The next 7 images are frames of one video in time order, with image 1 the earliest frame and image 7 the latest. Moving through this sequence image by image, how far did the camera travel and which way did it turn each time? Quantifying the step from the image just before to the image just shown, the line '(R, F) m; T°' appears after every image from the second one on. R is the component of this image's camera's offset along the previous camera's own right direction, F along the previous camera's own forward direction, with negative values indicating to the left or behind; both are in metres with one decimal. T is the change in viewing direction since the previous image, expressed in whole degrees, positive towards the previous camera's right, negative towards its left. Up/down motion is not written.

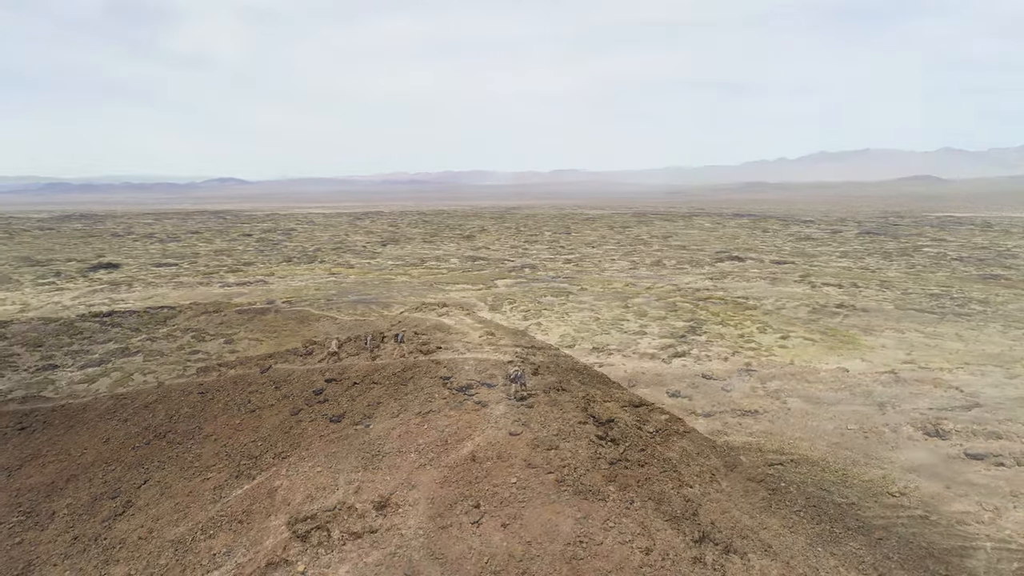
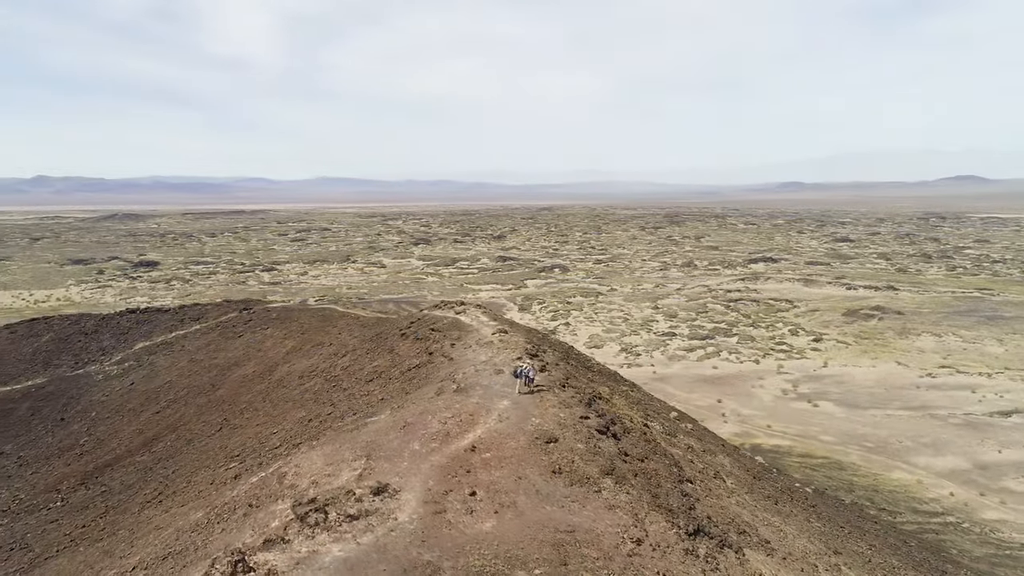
(+0.3, -0.2) m; -3°
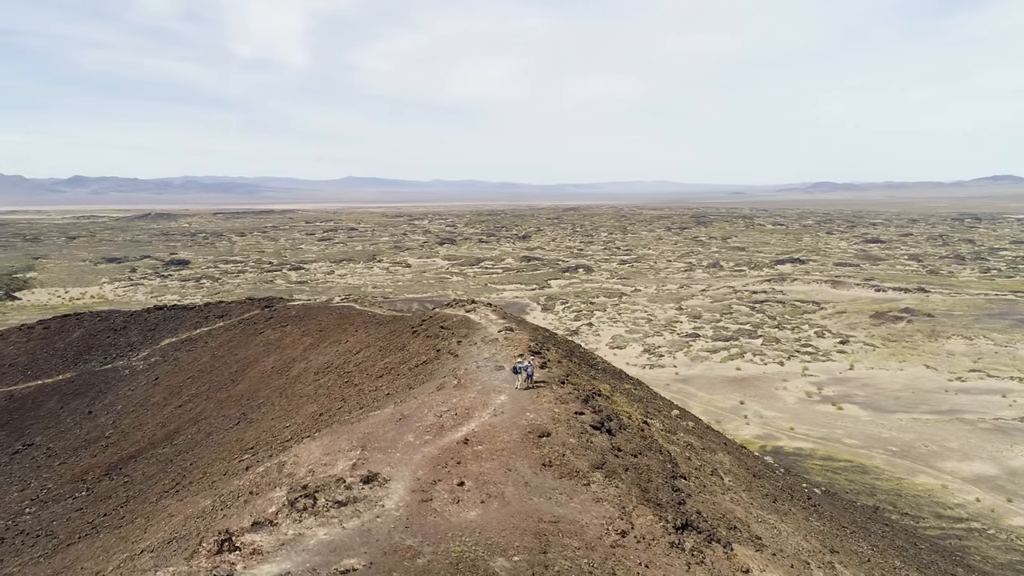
(+0.3, -0.2) m; -2°
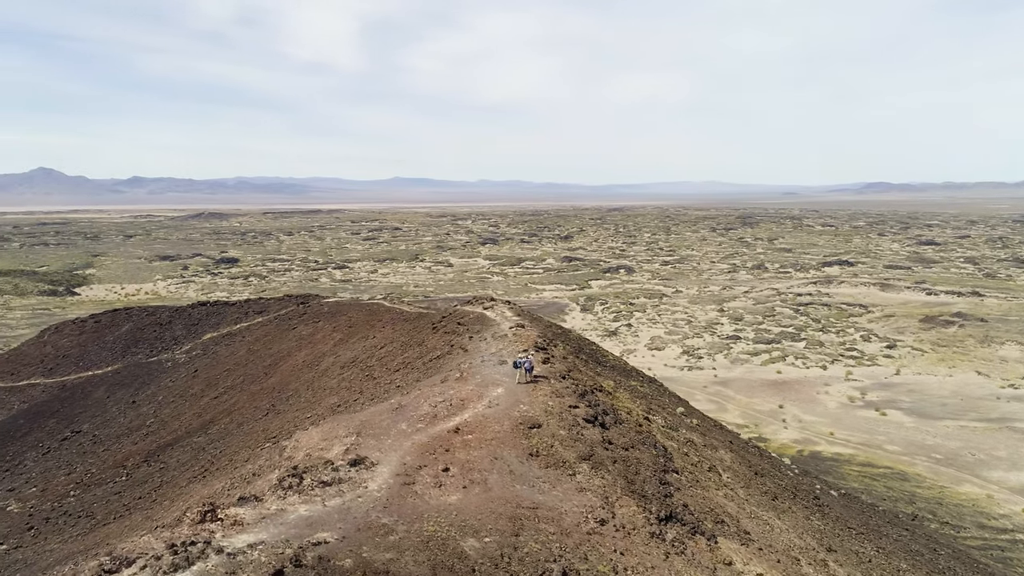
(+0.5, -0.2) m; -3°
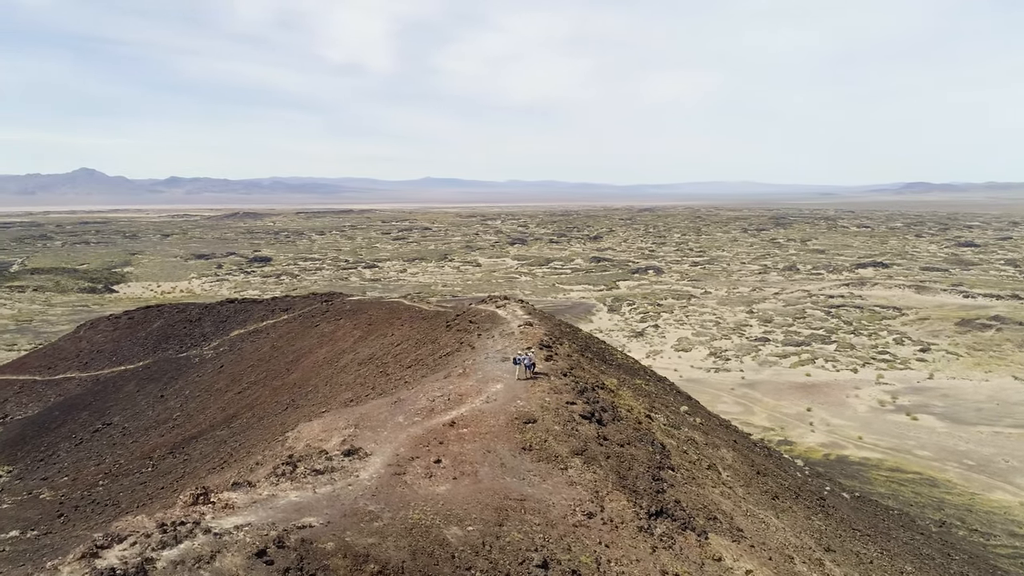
(+0.3, -0.1) m; -2°
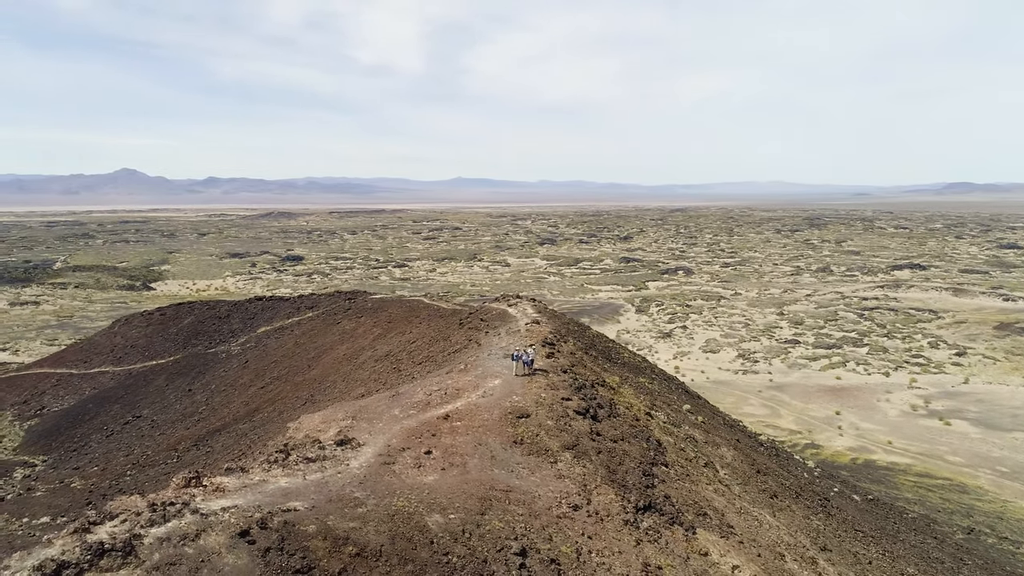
(+0.4, -0.2) m; -2°
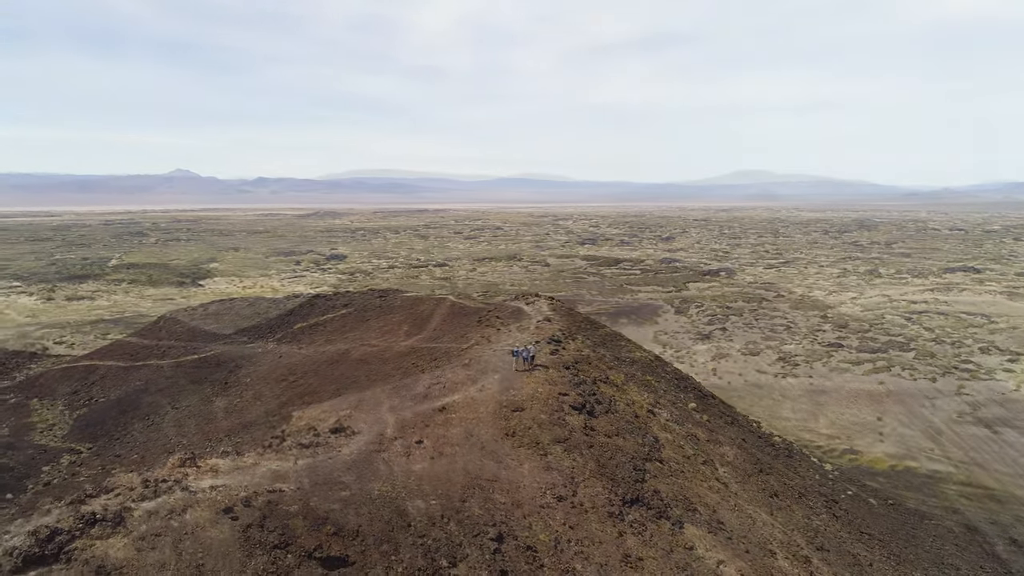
(+0.5, -0.2) m; -3°
